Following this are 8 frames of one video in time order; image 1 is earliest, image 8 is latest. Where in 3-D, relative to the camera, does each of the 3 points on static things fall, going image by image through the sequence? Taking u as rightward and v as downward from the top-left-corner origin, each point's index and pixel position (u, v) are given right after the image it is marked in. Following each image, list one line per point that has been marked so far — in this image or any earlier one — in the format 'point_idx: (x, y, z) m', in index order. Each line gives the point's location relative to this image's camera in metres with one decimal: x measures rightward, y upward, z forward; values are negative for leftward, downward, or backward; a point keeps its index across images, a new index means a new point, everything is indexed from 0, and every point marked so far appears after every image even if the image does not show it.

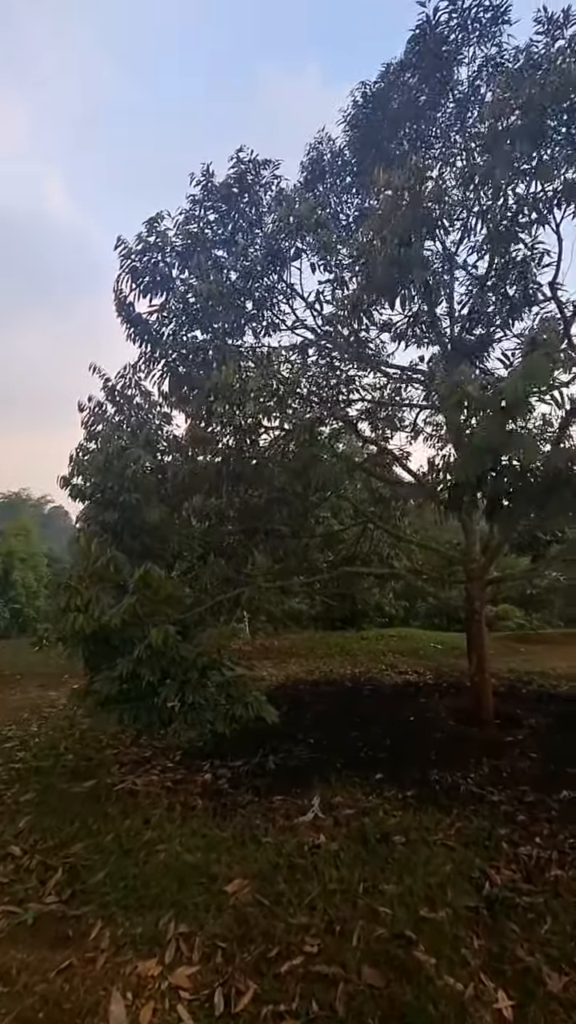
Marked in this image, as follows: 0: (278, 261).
0: (-0.1, +2.0, +4.2) m
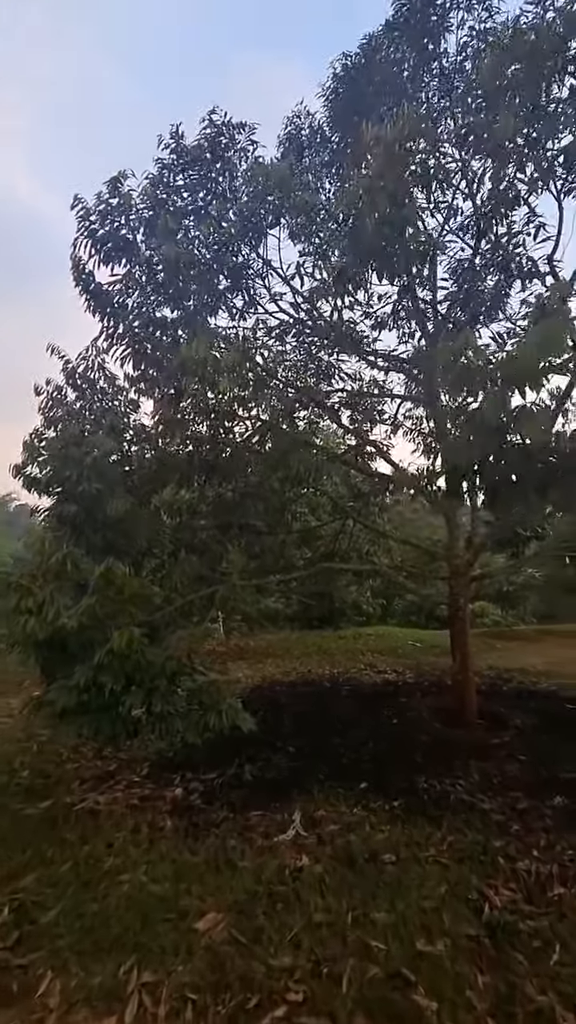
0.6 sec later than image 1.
0: (-0.3, +2.1, +3.9) m
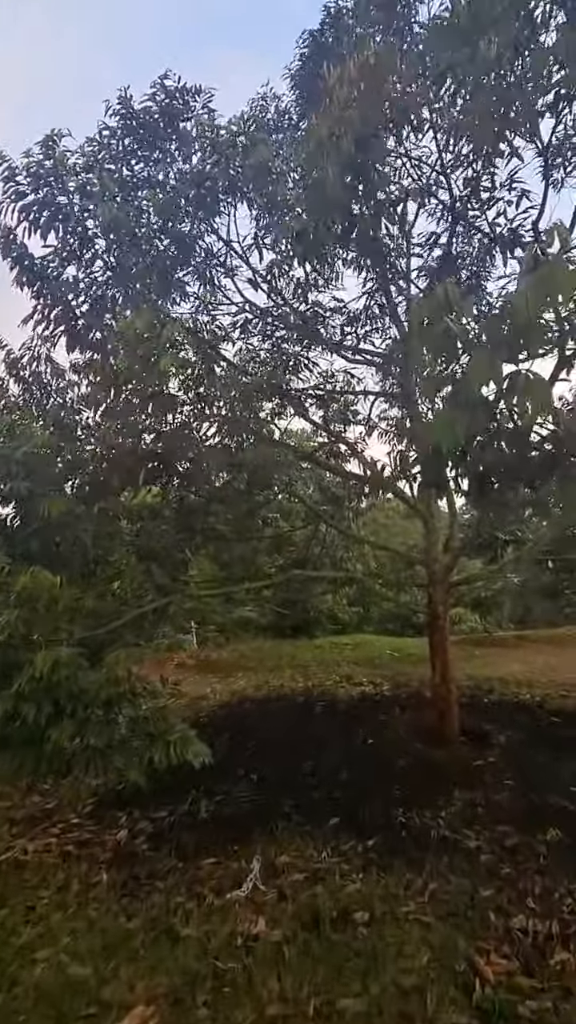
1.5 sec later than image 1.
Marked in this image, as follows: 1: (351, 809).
0: (-0.5, +2.1, +3.6) m
1: (+0.4, -1.9, +3.3) m
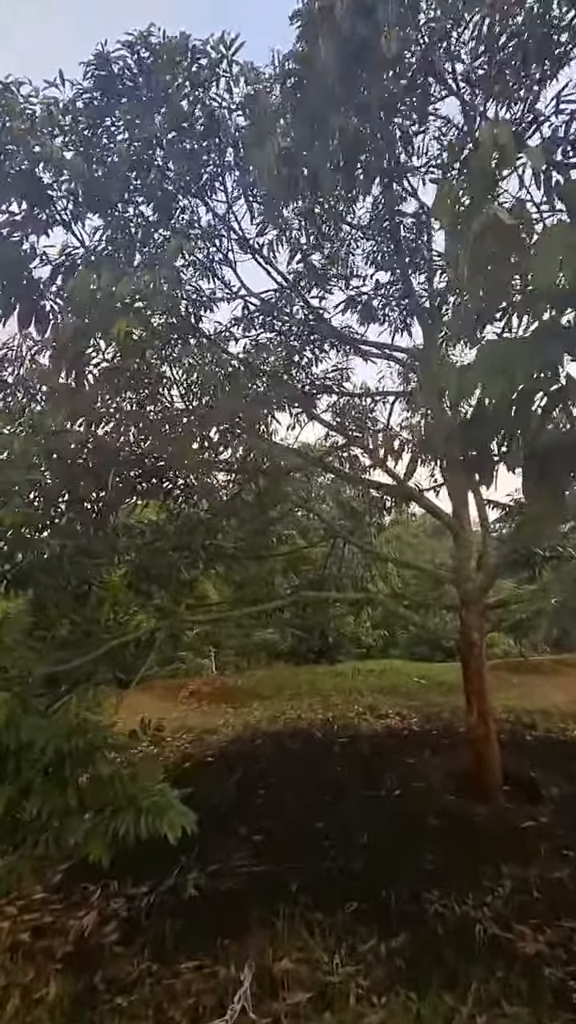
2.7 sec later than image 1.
0: (-0.5, +2.0, +3.1) m
1: (+0.4, -1.9, +2.6) m
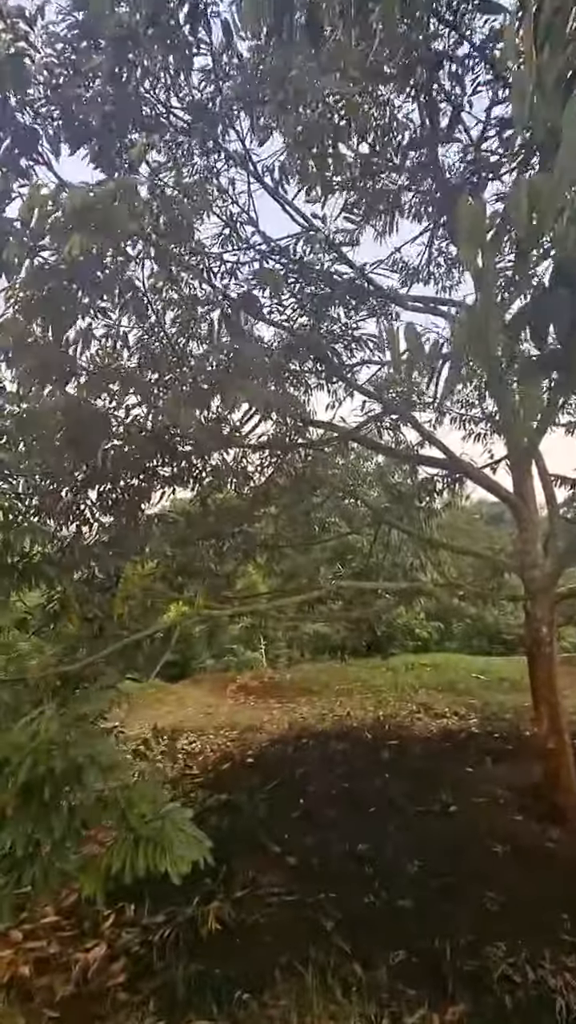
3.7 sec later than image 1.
0: (-0.4, +2.1, +2.7) m
1: (+0.6, -1.8, +2.2) m
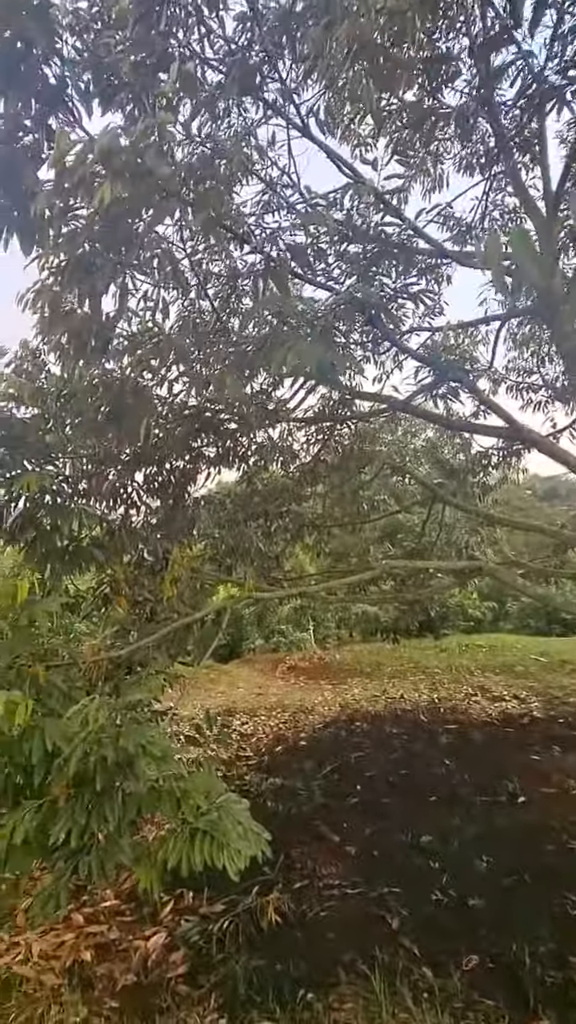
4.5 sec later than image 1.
0: (-0.2, +2.2, +2.5) m
1: (+0.8, -1.7, +2.0) m
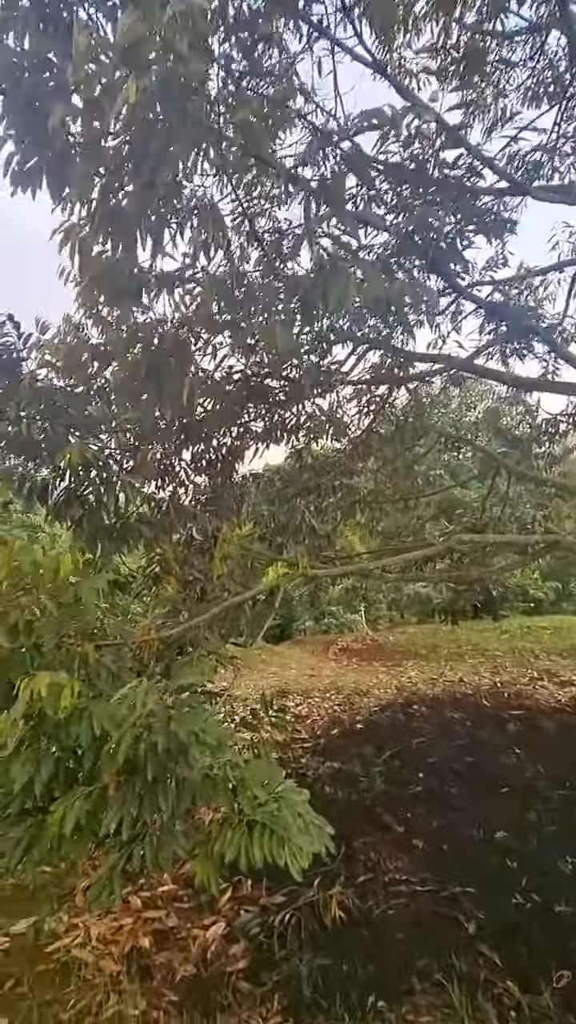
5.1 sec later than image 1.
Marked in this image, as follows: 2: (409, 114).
0: (0.0, +2.3, +2.3) m
1: (+1.1, -1.5, +1.8) m
2: (+0.6, +1.9, +2.5) m
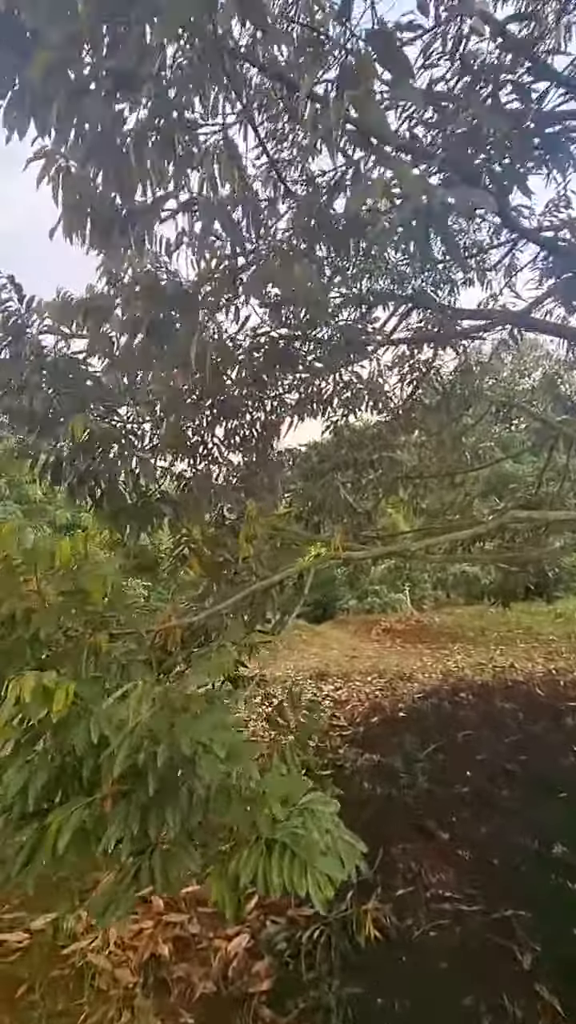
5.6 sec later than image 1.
0: (+0.1, +2.4, +1.9) m
1: (+1.2, -1.5, +1.5) m
2: (+0.7, +2.0, +2.1) m
